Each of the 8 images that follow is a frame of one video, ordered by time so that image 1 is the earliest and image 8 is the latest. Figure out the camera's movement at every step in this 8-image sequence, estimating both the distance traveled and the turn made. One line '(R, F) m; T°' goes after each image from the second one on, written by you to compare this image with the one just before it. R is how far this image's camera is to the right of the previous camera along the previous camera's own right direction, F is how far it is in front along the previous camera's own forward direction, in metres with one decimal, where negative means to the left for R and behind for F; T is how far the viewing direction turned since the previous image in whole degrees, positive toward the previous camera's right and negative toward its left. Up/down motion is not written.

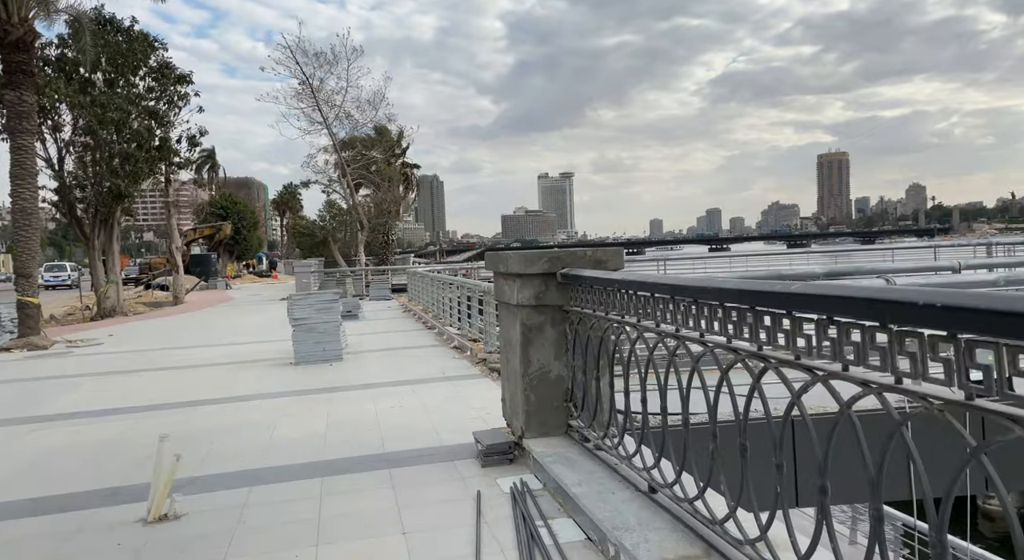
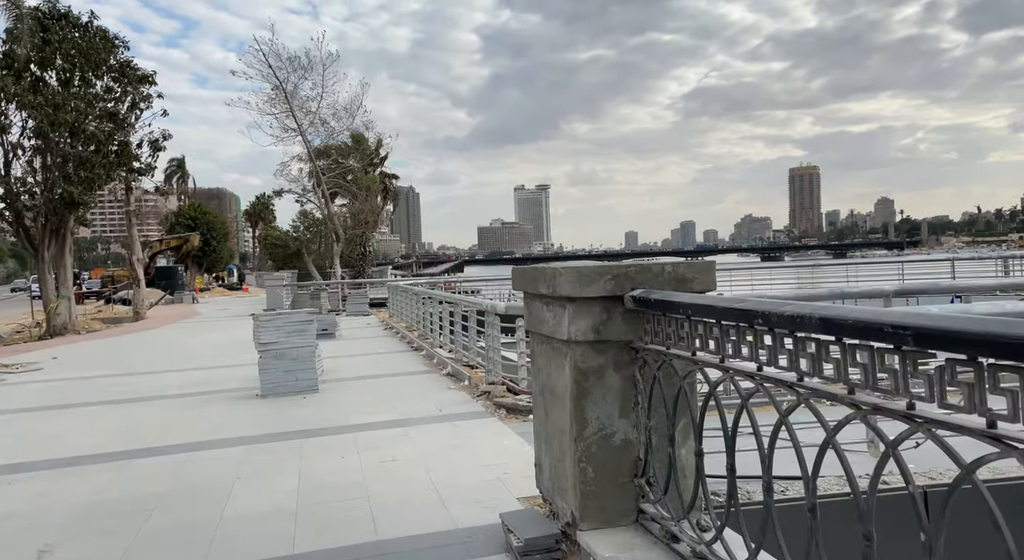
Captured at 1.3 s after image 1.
(-0.4, +1.4) m; +2°
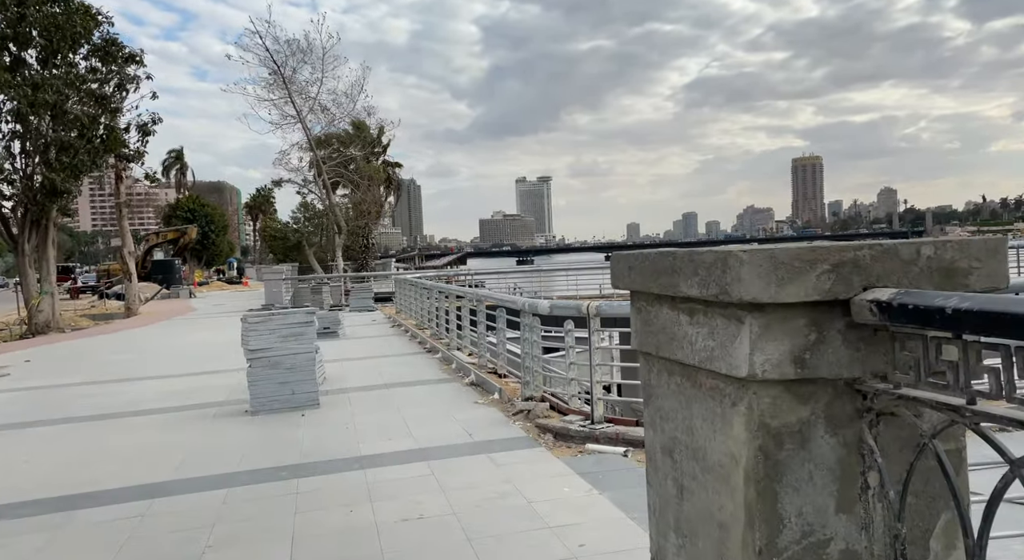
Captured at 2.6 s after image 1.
(-0.4, +1.5) m; 0°
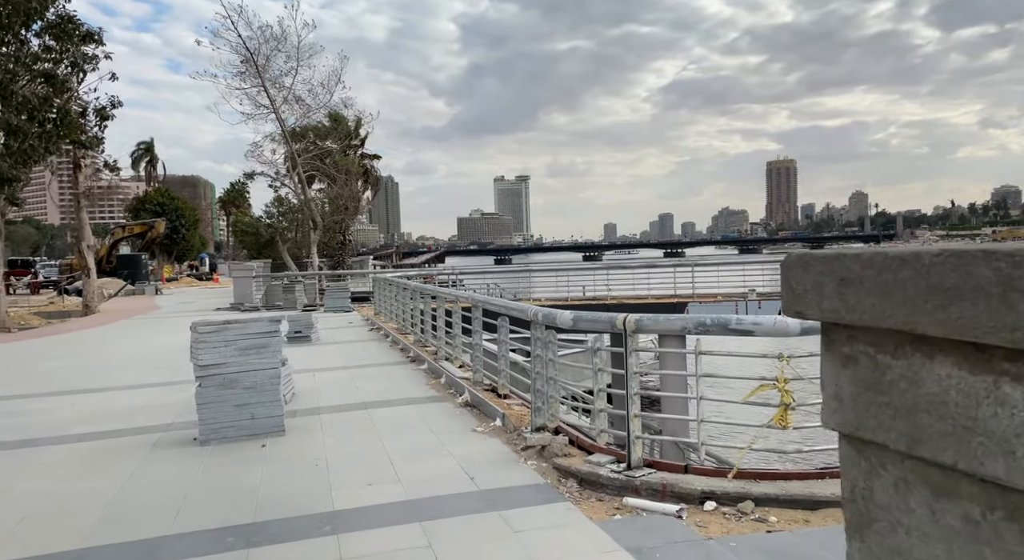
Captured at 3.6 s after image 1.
(-0.3, +1.2) m; +2°
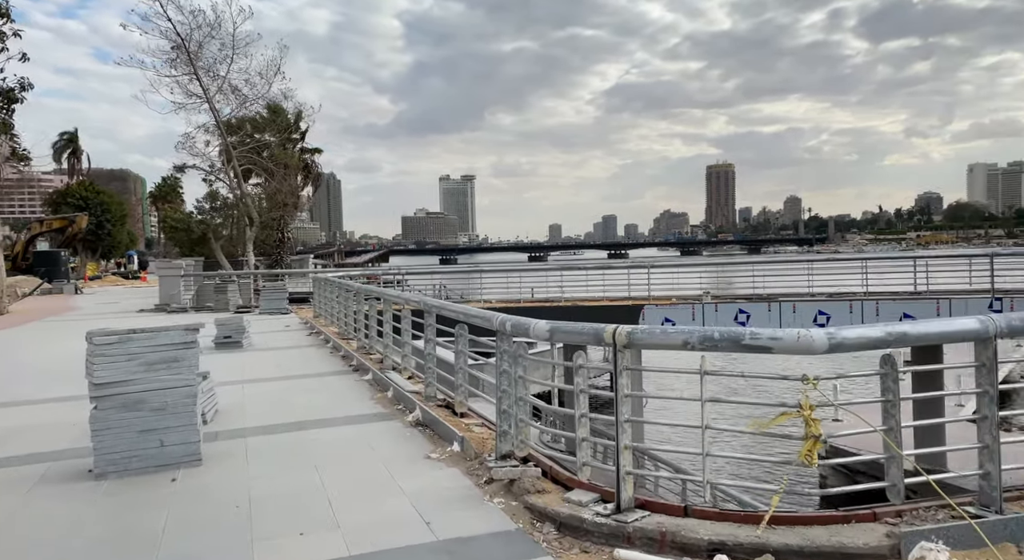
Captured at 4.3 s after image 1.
(-0.1, +0.8) m; +5°
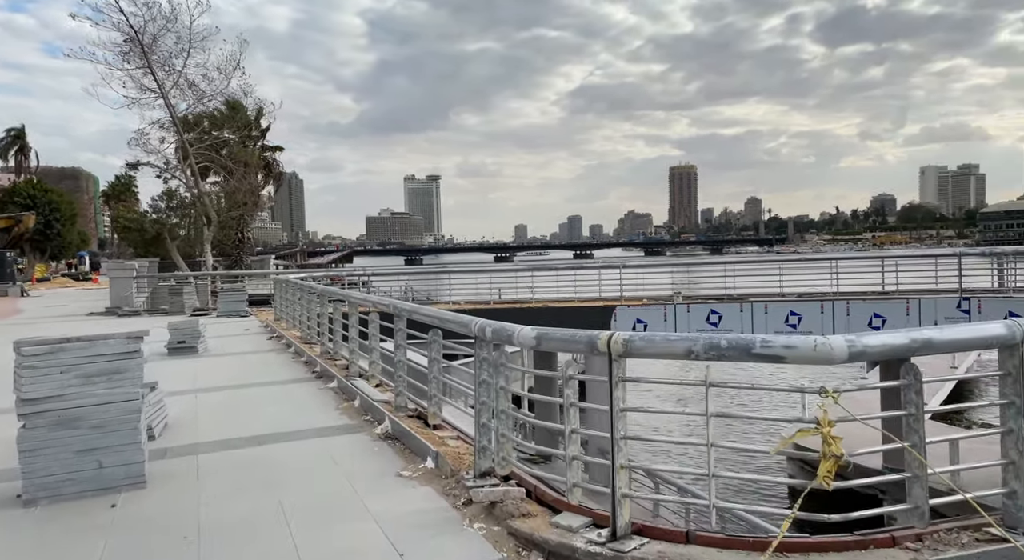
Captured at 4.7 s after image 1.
(-0.1, +0.4) m; +3°
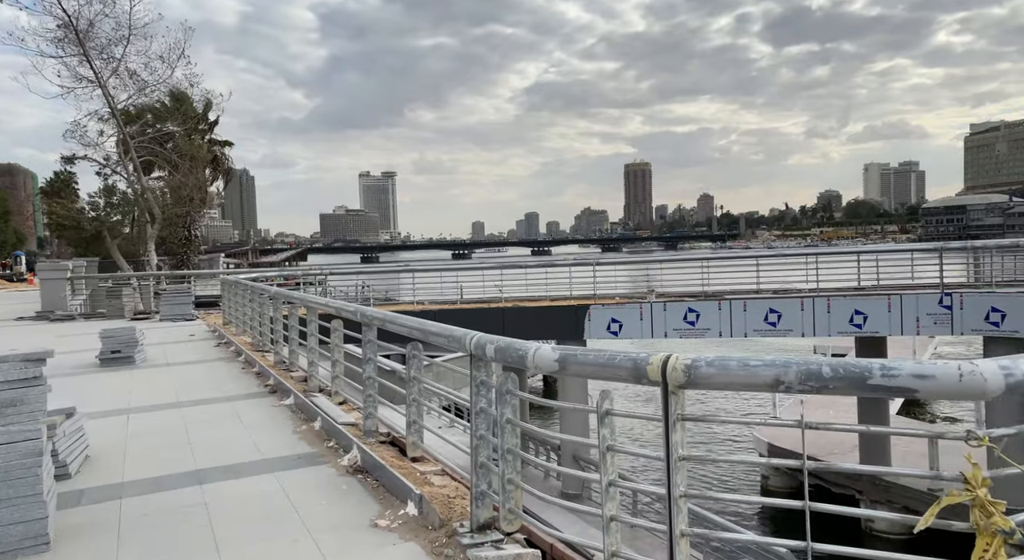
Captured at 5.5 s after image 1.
(-0.2, +0.9) m; +4°
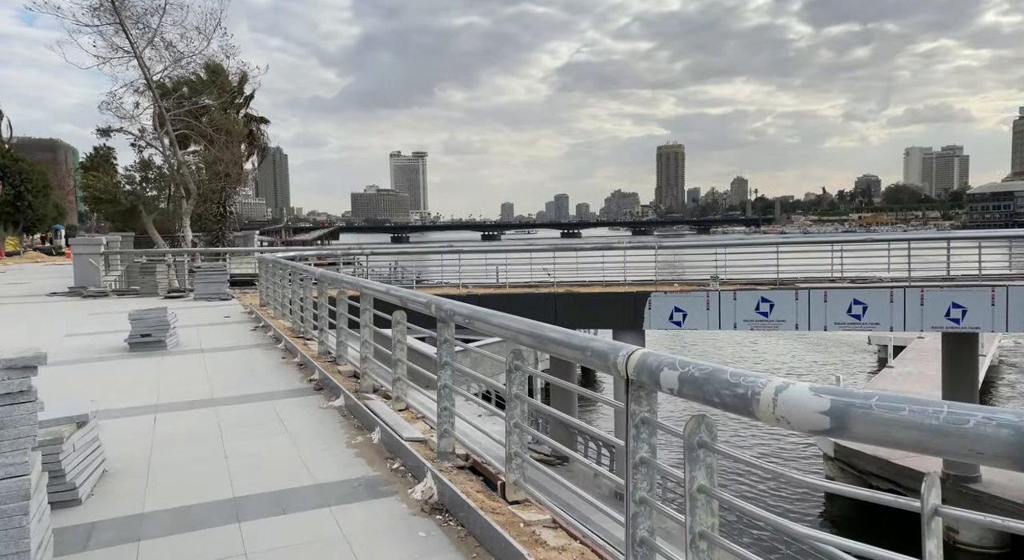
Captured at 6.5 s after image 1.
(-0.6, +1.1) m; -2°
